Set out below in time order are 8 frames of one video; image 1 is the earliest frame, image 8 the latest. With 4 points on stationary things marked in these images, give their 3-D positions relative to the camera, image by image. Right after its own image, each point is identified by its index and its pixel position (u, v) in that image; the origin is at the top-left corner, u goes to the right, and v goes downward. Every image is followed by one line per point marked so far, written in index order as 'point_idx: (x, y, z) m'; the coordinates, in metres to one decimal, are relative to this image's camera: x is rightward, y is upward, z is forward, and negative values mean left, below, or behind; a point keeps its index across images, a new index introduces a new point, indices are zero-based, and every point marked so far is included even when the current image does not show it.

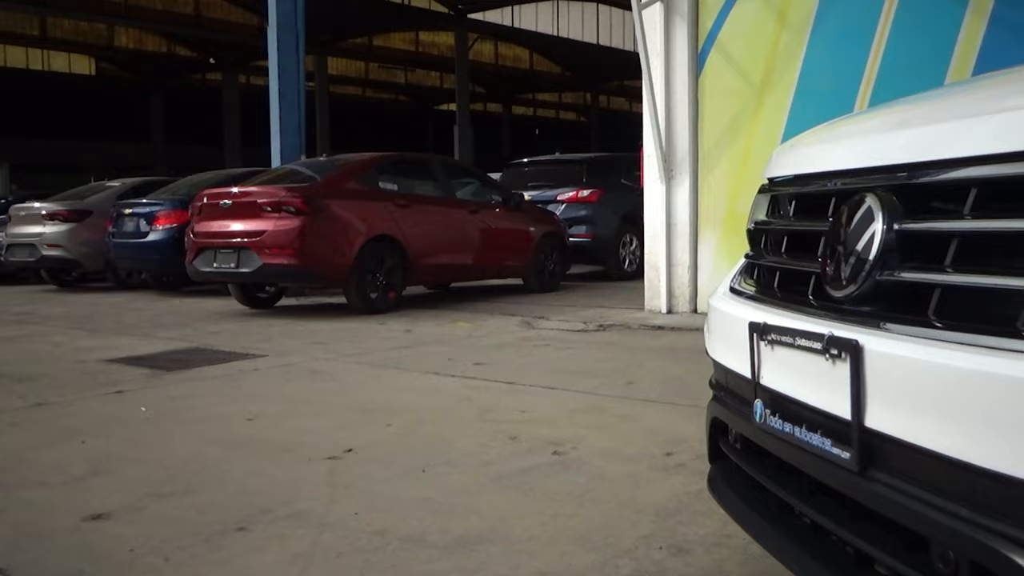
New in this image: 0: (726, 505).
0: (+0.4, -0.4, +1.7) m
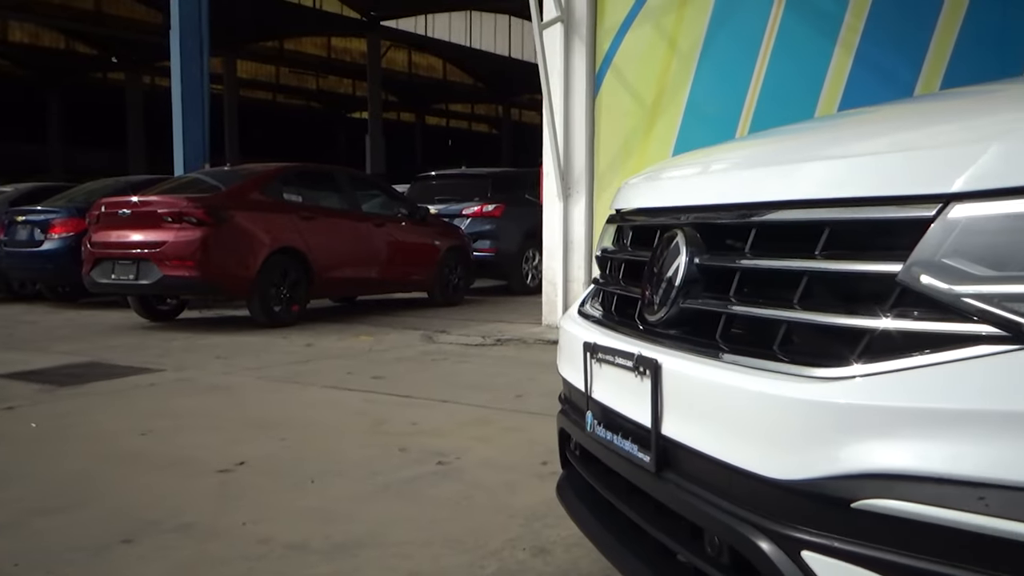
0: (+0.1, -0.4, +1.9) m
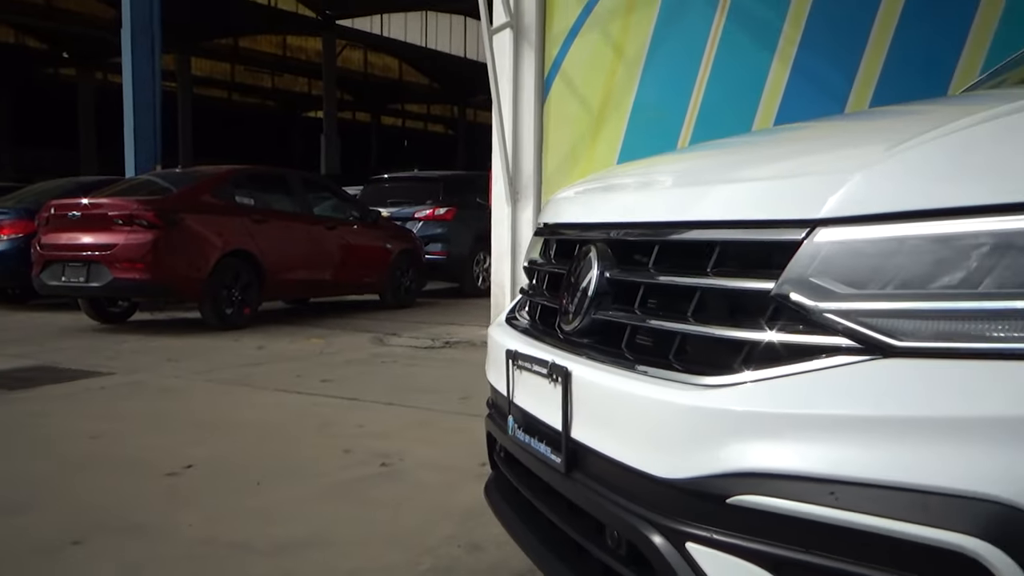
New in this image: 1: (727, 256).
0: (0.0, -0.4, +2.0) m
1: (+0.3, 0.0, +1.5) m
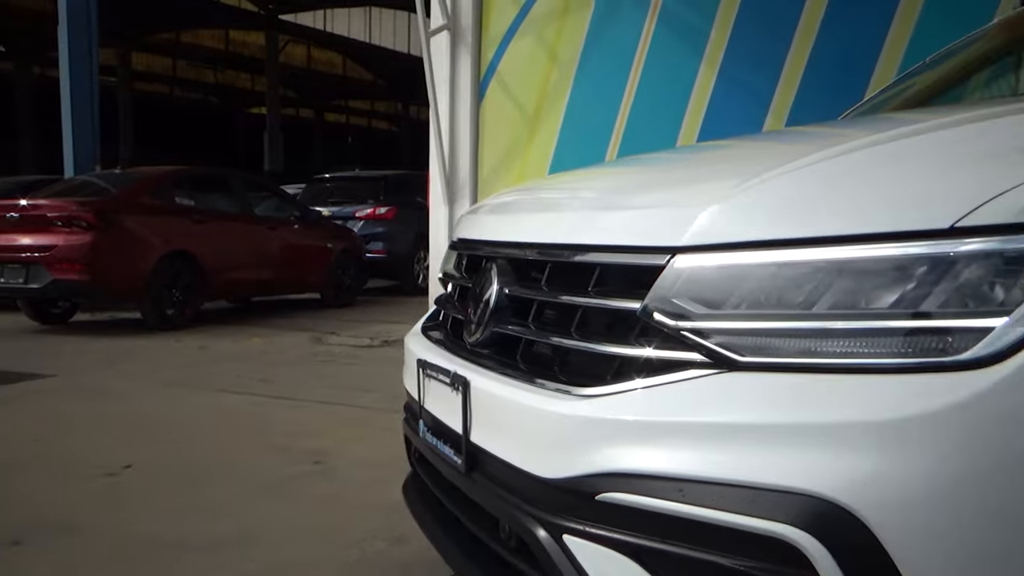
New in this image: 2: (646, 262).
0: (-0.2, -0.5, +2.2) m
1: (+0.2, 0.0, +1.7) m
2: (+0.2, 0.0, +1.6) m
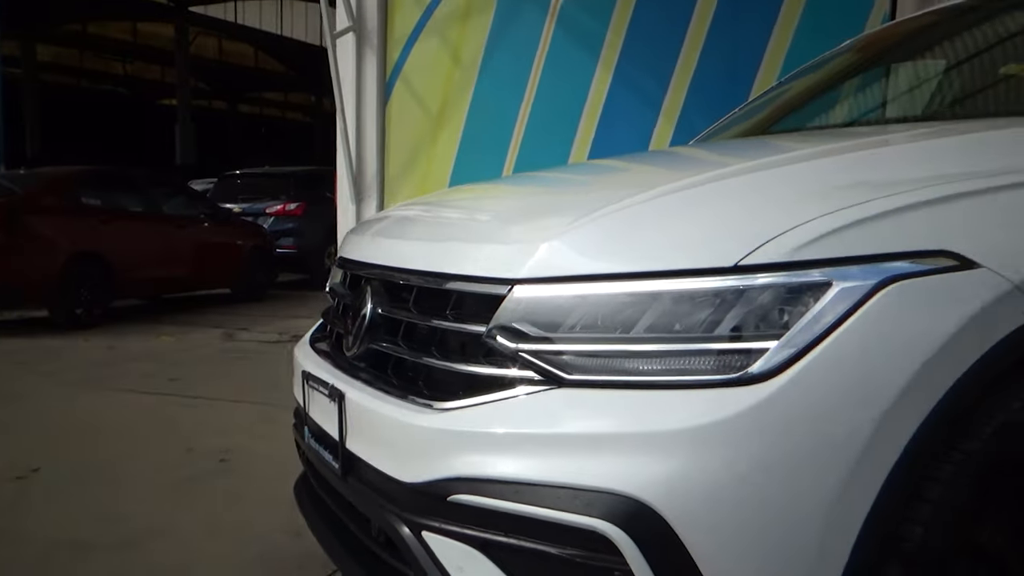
0: (-0.5, -0.5, +2.4) m
1: (-0.1, 0.0, +1.9) m
2: (0.0, 0.0, +1.8) m
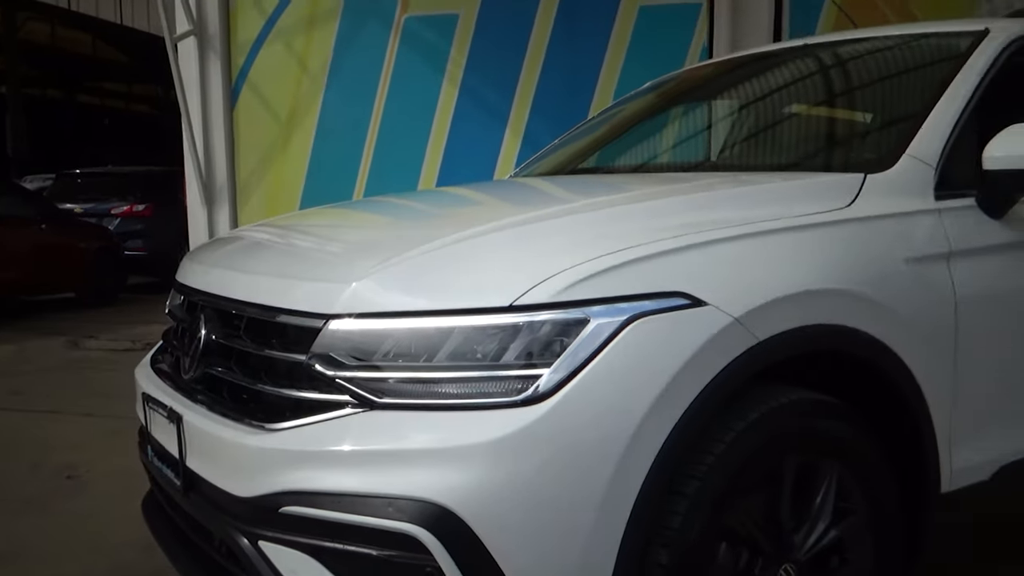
0: (-0.9, -0.6, +2.6) m
1: (-0.5, -0.1, +2.1) m
2: (-0.4, -0.1, +2.0) m
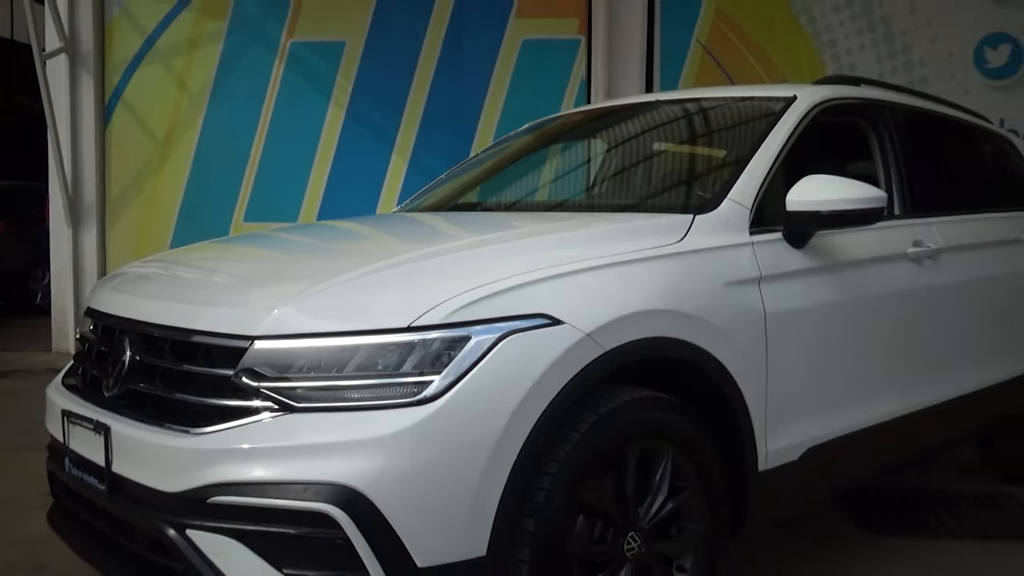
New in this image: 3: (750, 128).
0: (-1.2, -0.7, +2.9) m
1: (-0.7, -0.2, +2.5) m
2: (-0.6, -0.1, +2.4) m
3: (+0.8, +0.6, +3.6) m
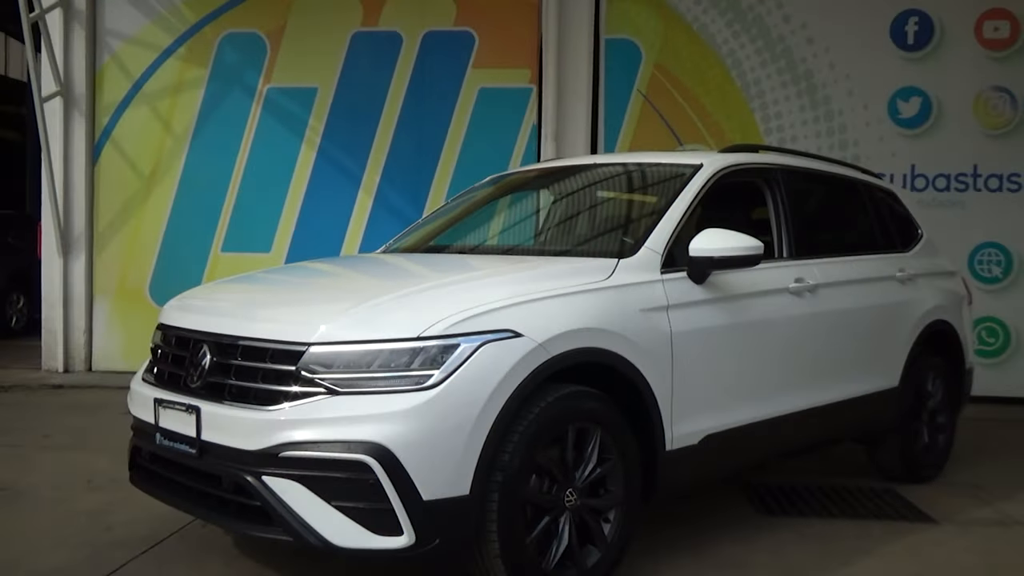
0: (-1.3, -0.7, +3.8) m
1: (-0.8, -0.2, +3.4) m
2: (-0.7, -0.2, +3.4) m
3: (+0.7, +0.4, +4.6) m
